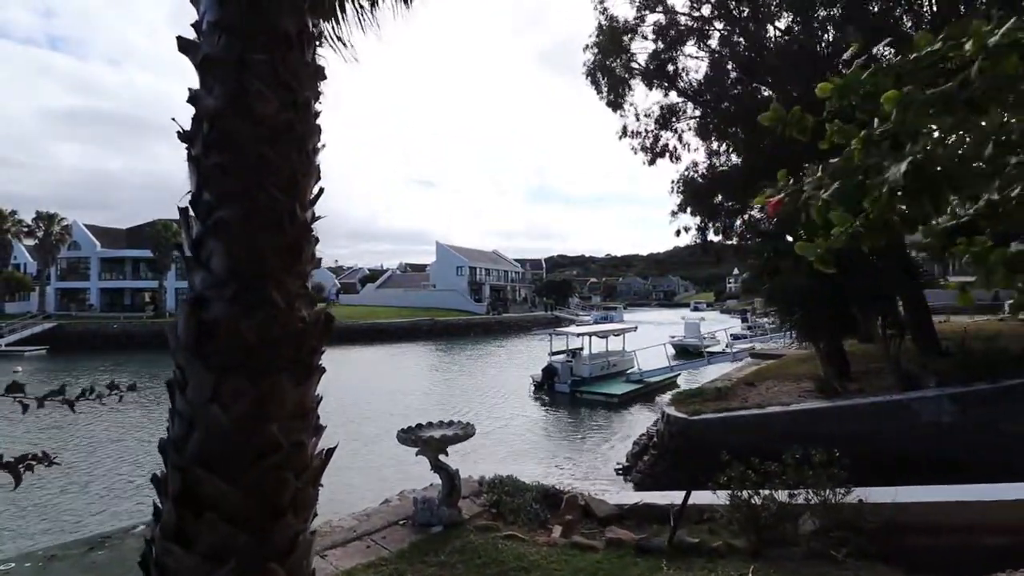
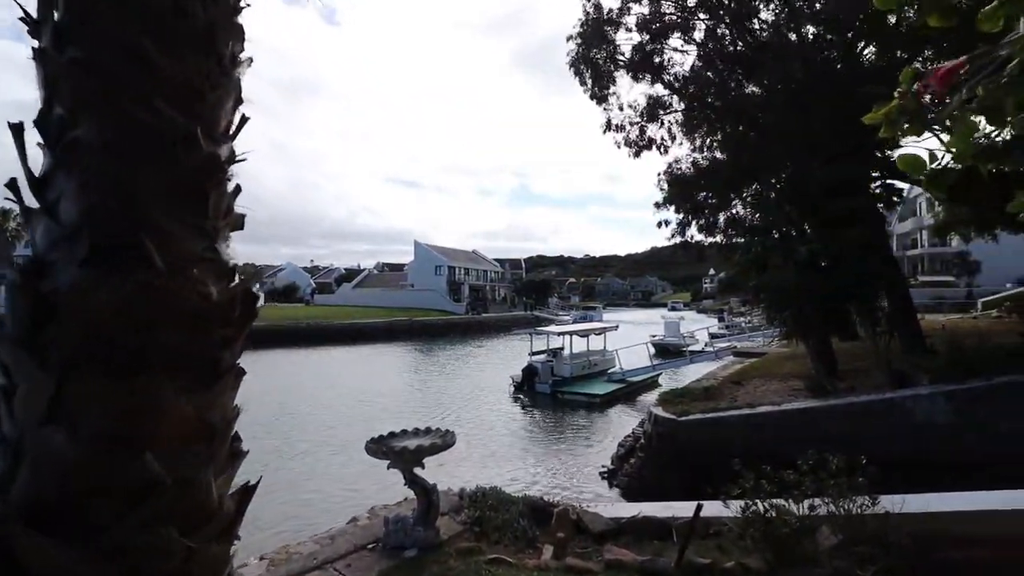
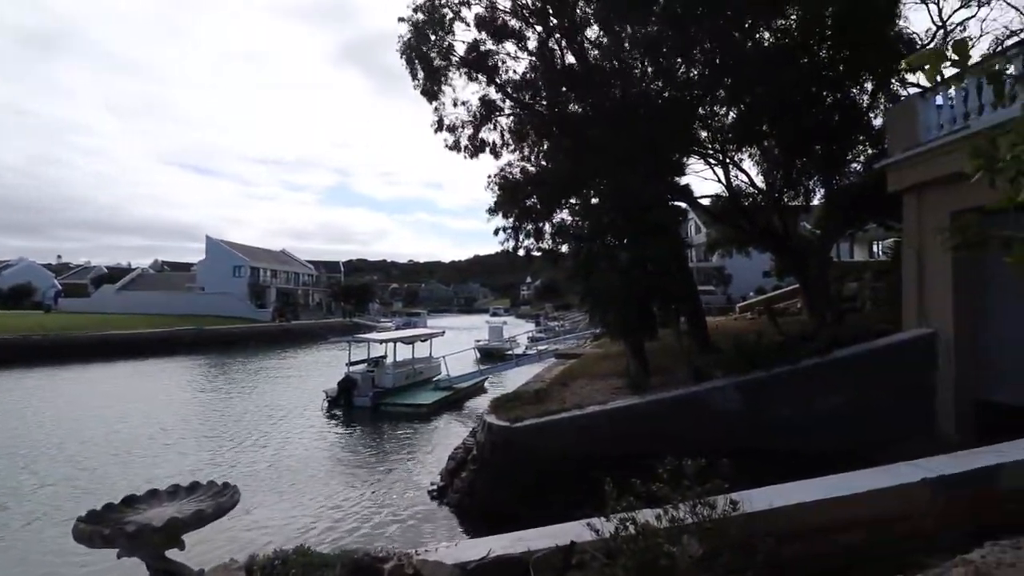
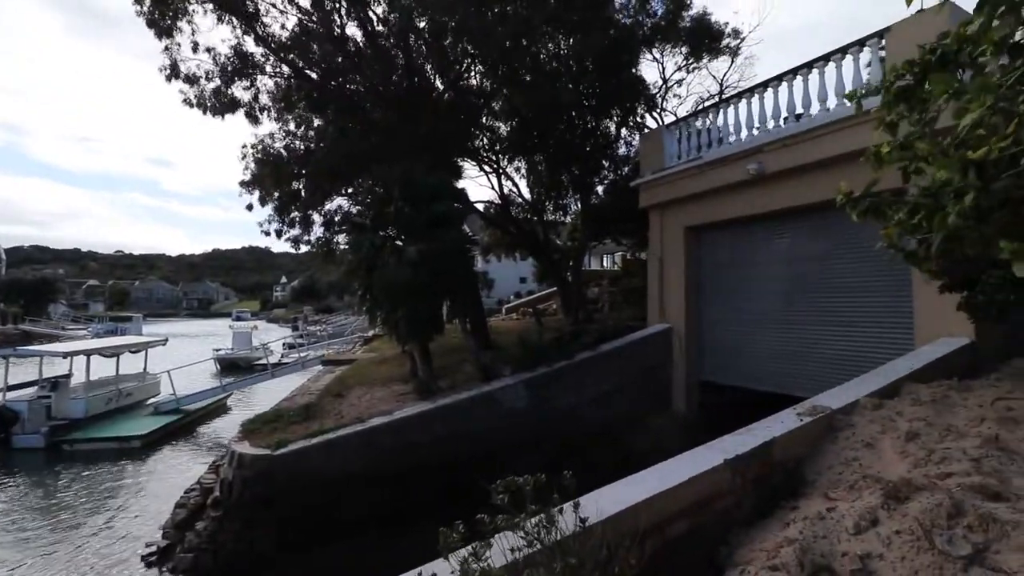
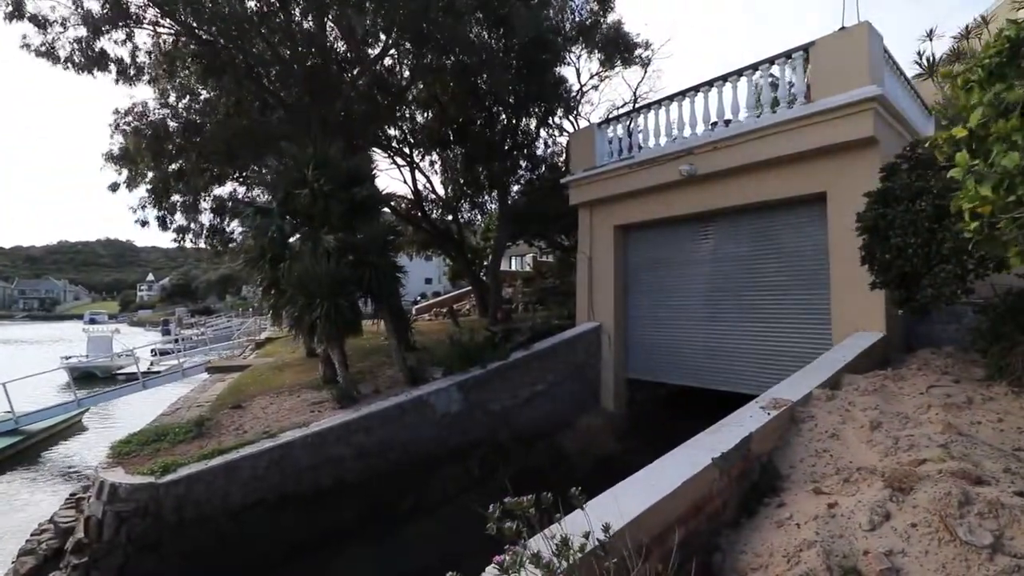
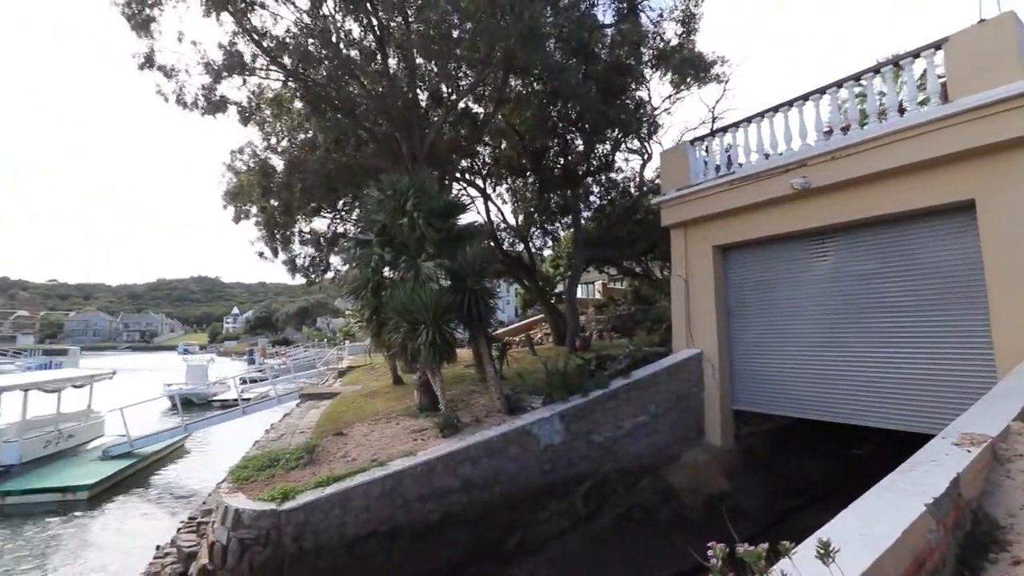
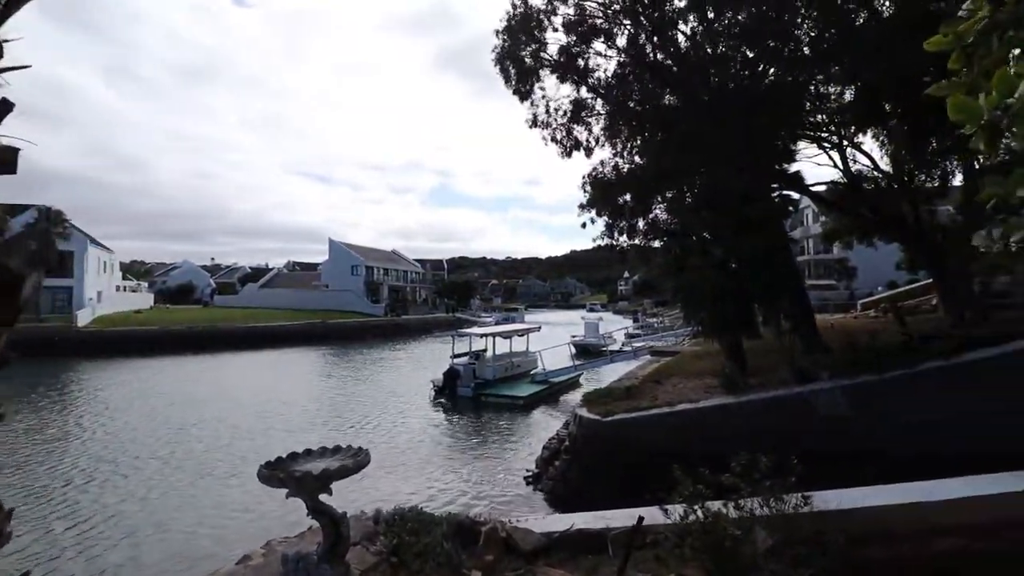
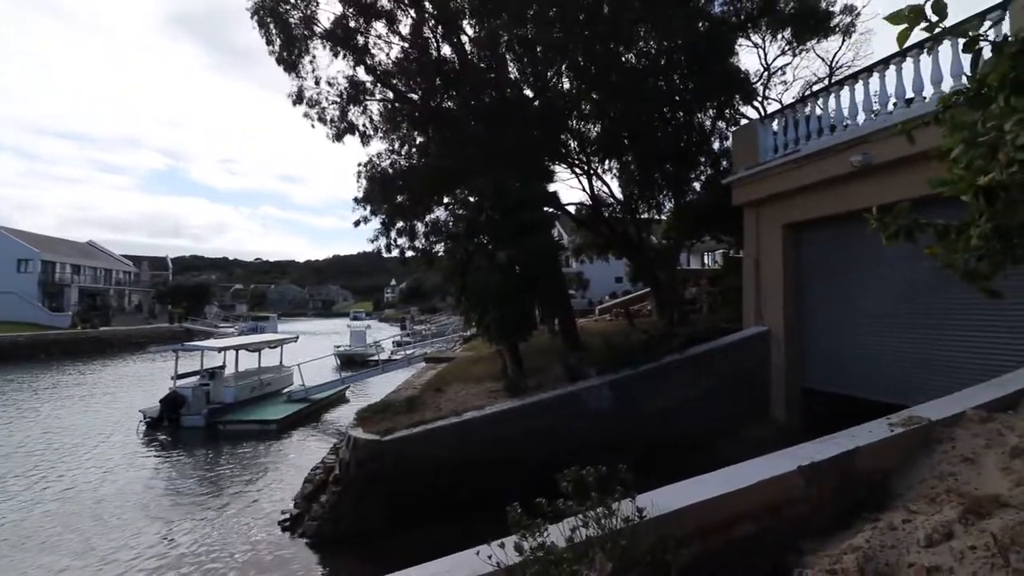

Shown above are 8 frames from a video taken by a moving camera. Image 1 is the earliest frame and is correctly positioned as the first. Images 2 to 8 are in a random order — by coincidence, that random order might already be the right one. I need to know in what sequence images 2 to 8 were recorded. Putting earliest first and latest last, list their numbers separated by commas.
2, 7, 3, 8, 4, 5, 6
